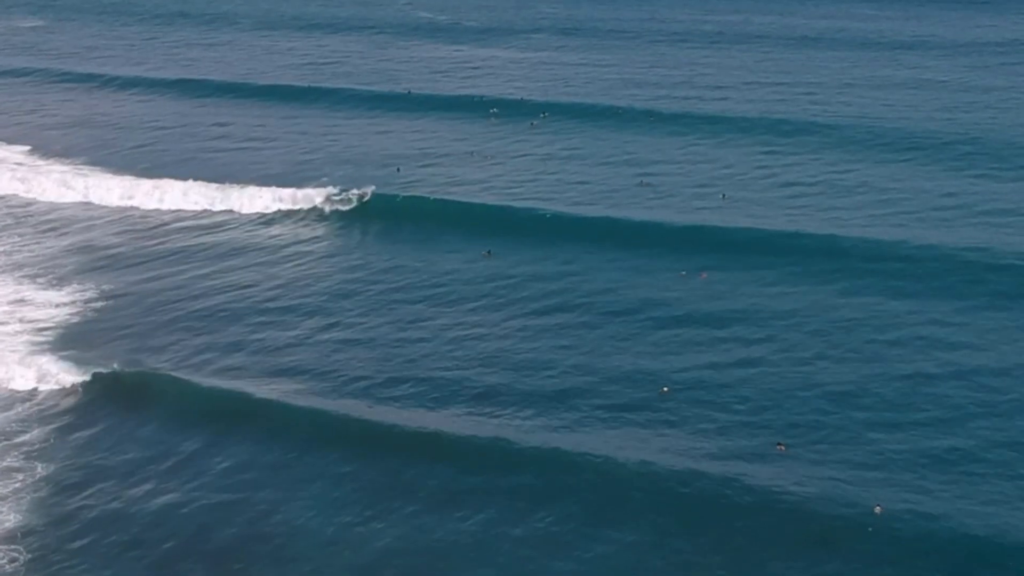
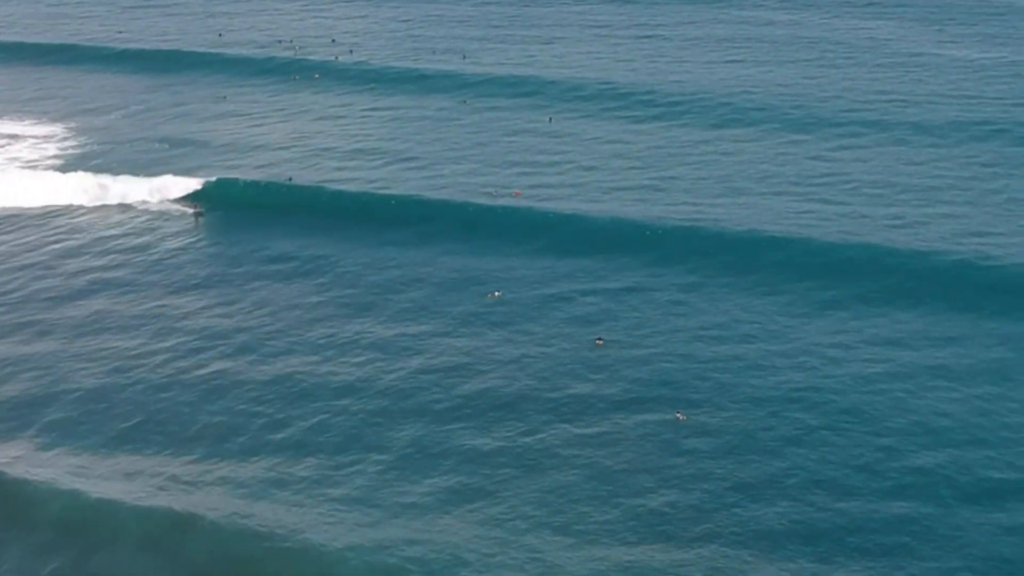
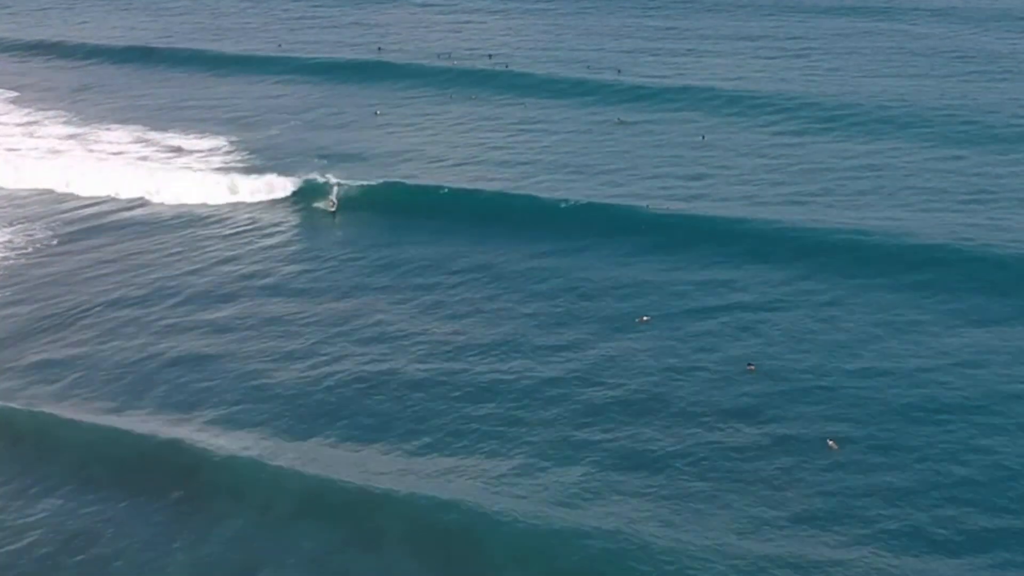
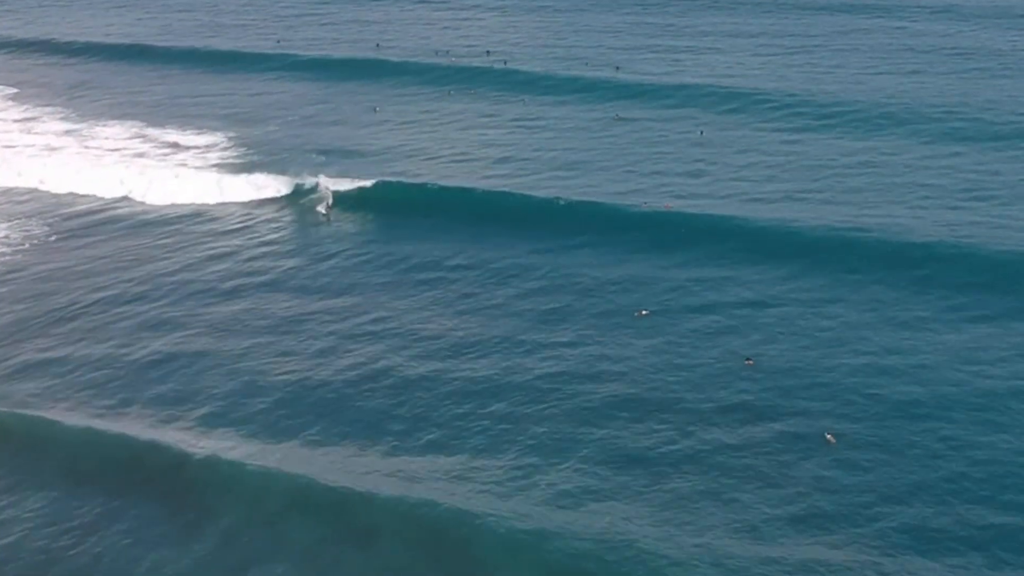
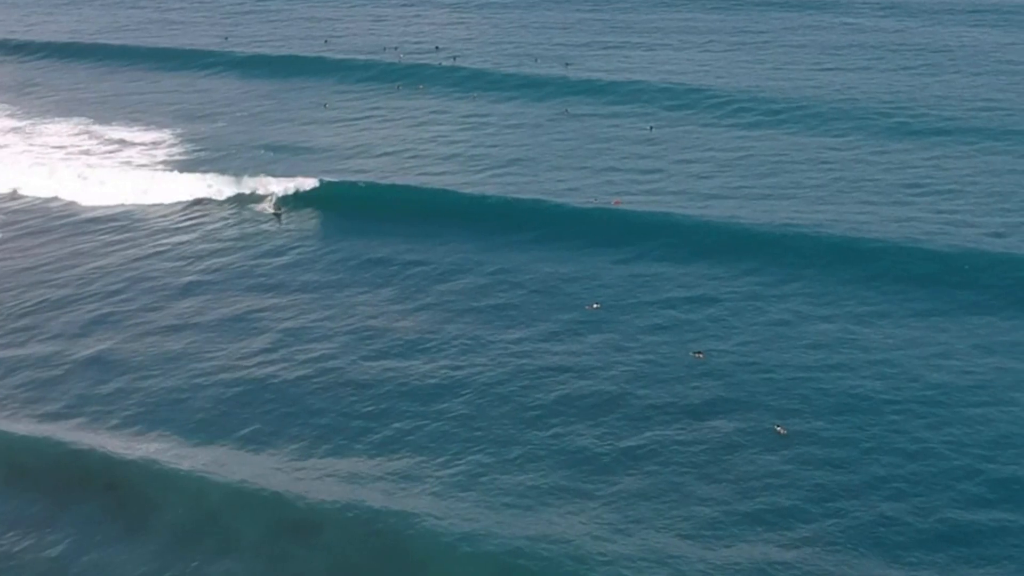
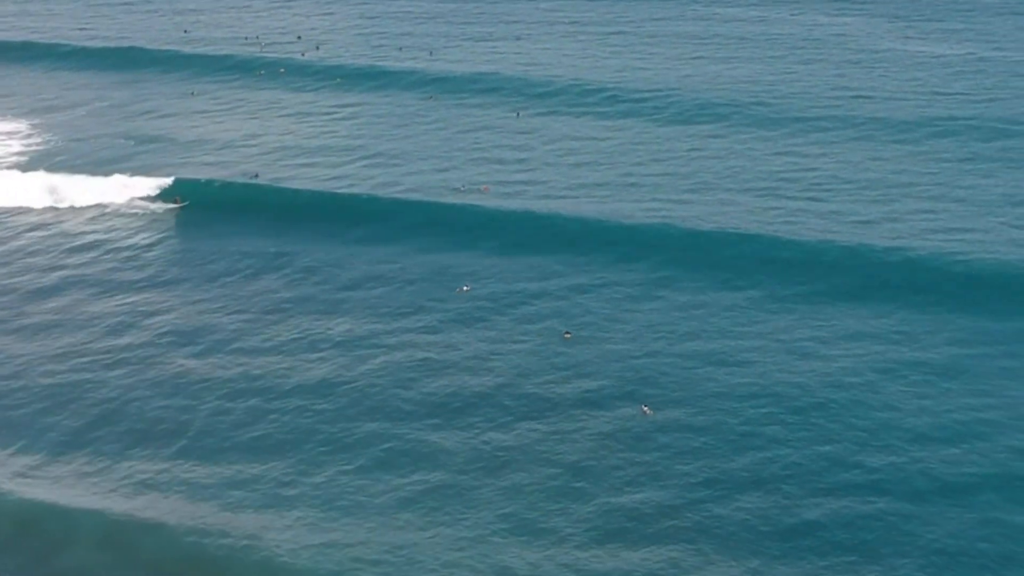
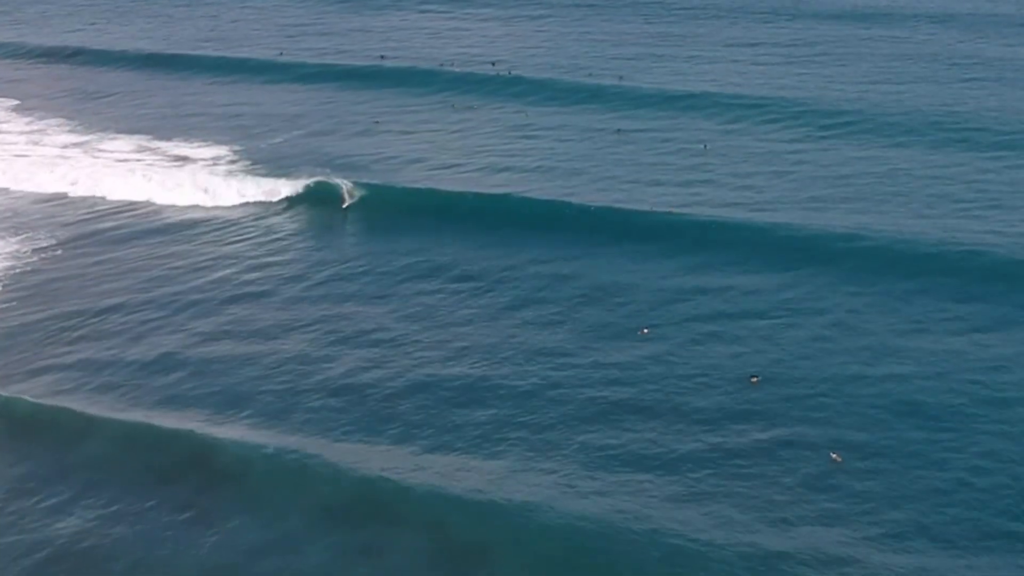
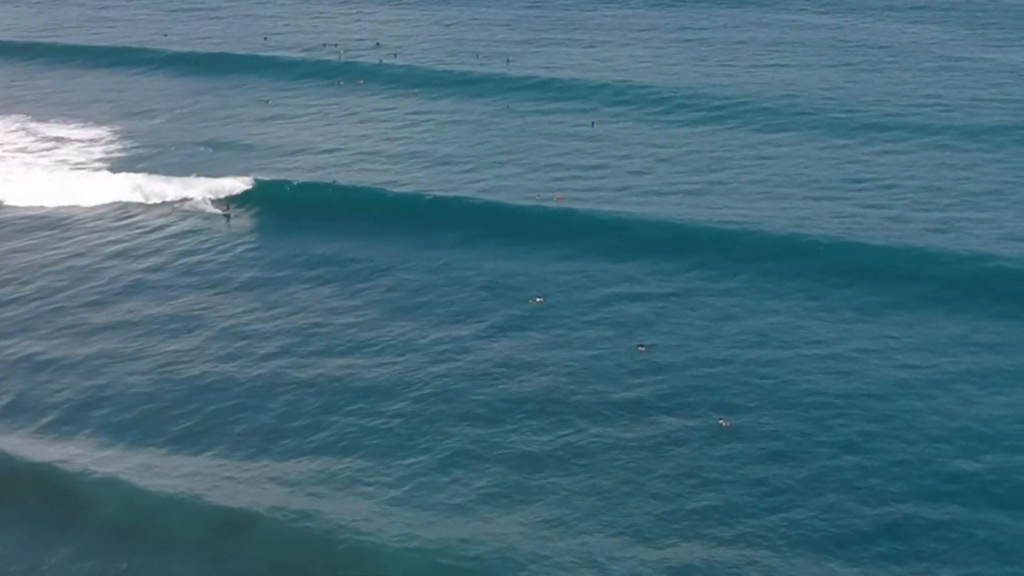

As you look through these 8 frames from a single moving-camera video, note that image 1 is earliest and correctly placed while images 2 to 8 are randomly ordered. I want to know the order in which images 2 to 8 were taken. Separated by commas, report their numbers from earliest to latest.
7, 3, 4, 5, 8, 2, 6
